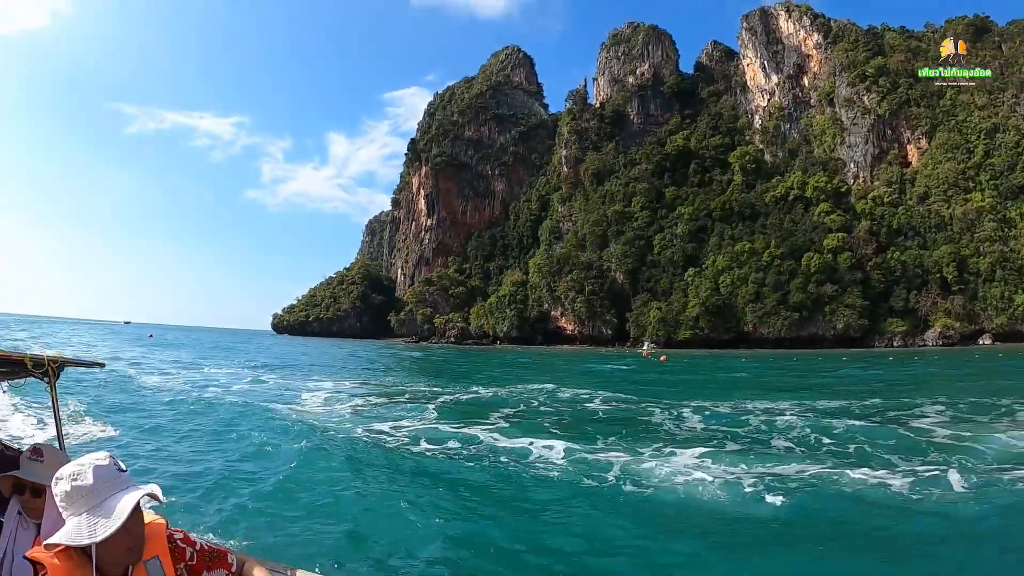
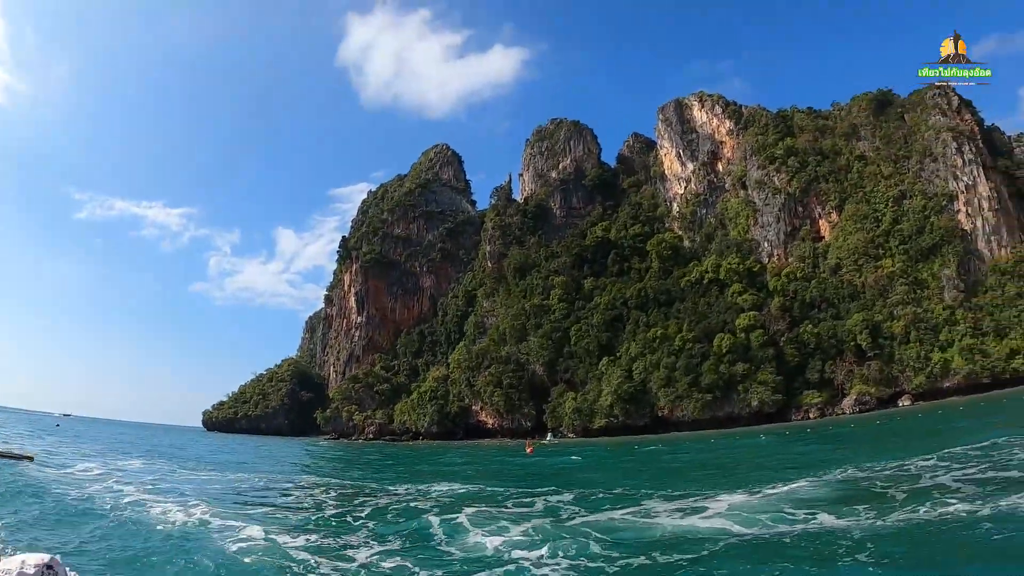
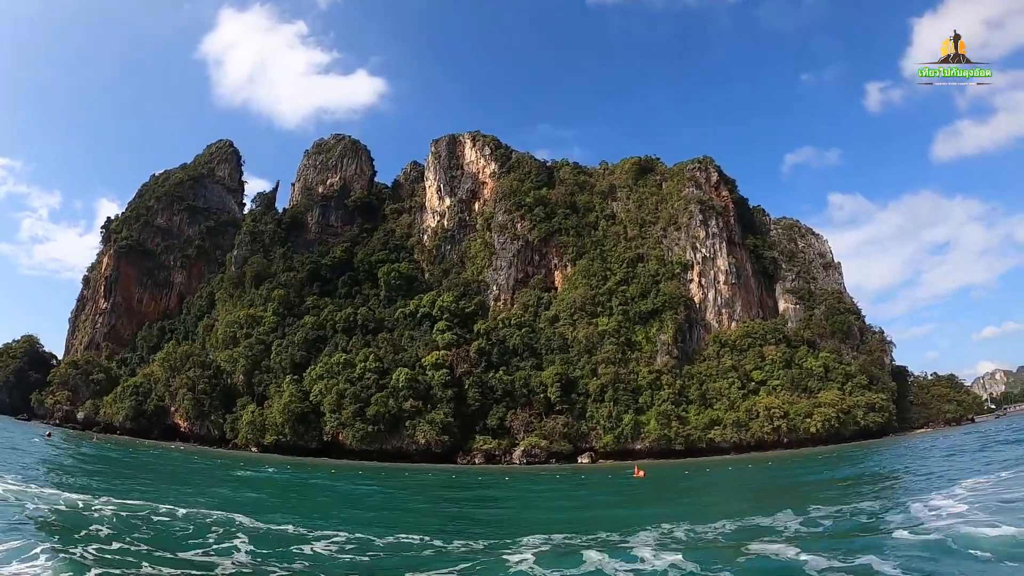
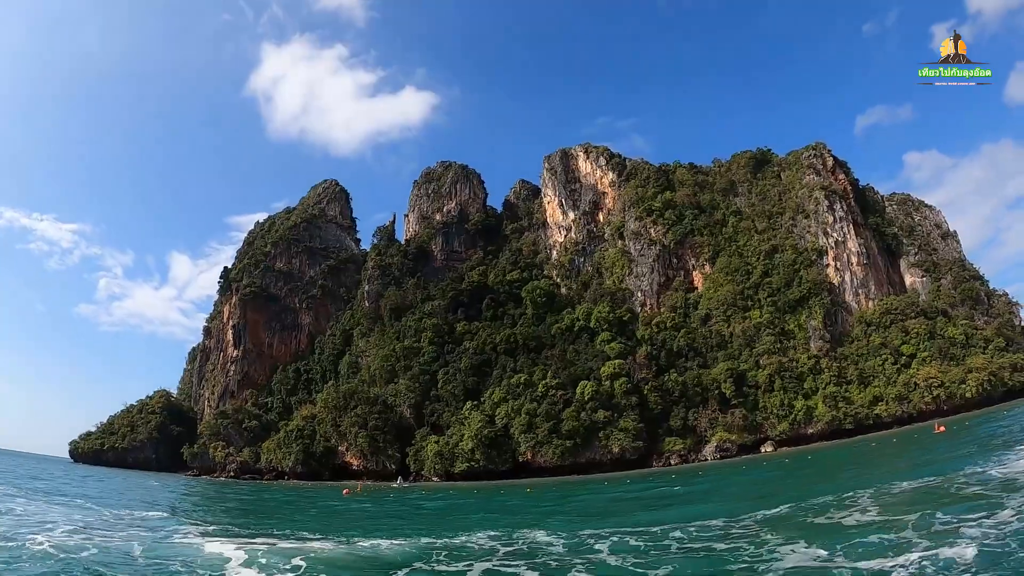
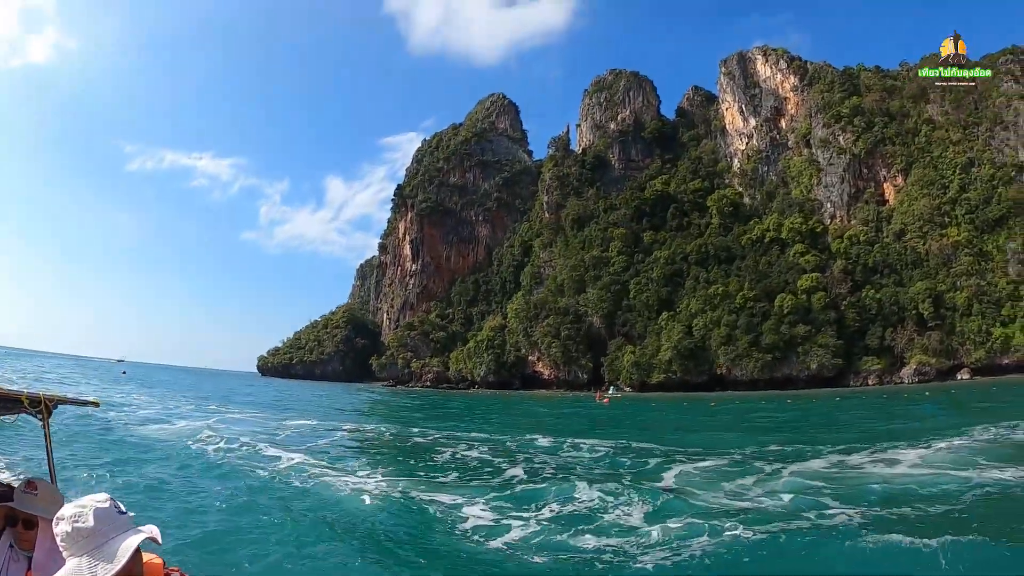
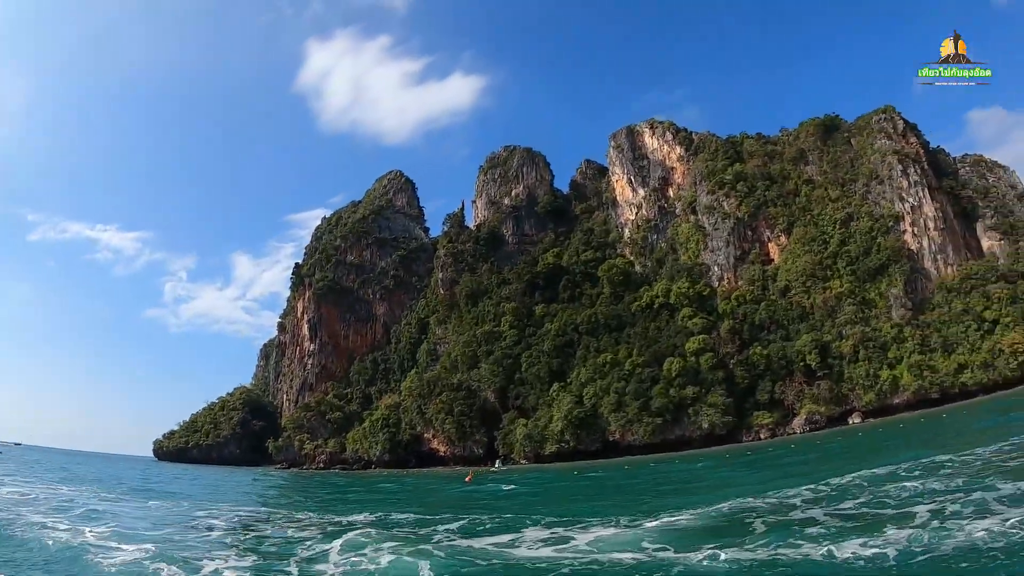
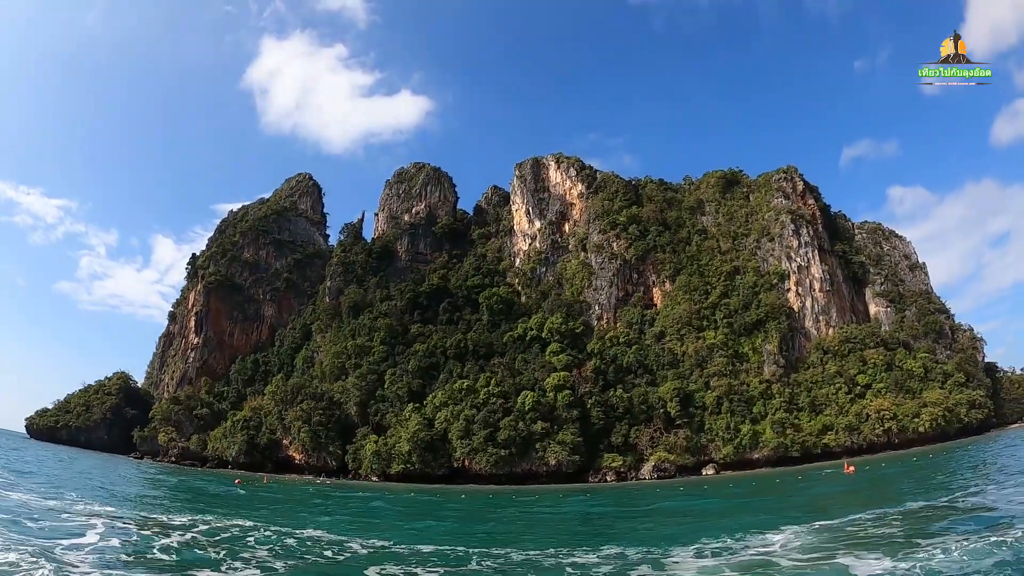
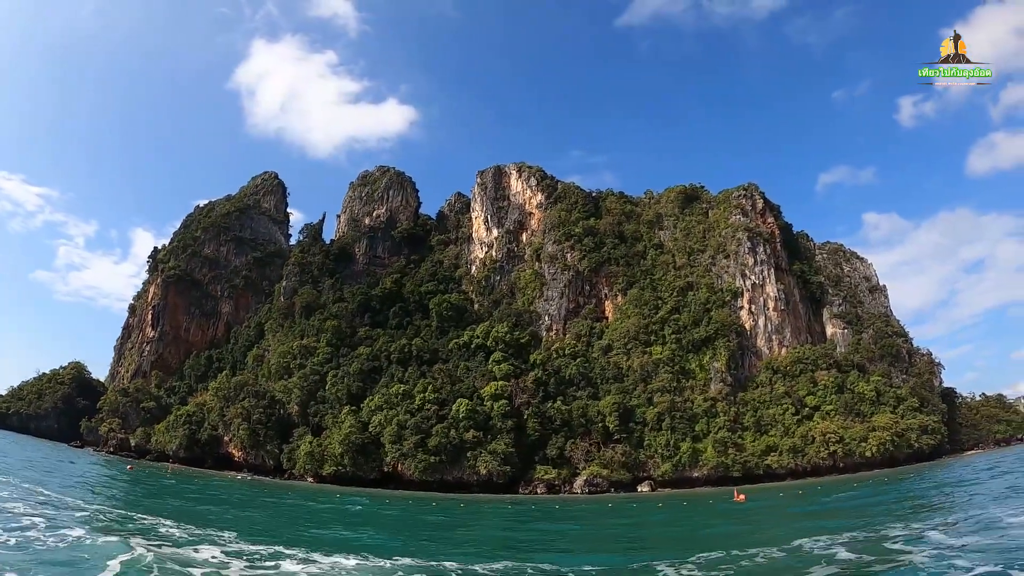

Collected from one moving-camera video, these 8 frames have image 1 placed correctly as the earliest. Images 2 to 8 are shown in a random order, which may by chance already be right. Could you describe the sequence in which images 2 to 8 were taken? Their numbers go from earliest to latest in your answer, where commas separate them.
5, 2, 6, 4, 7, 8, 3
